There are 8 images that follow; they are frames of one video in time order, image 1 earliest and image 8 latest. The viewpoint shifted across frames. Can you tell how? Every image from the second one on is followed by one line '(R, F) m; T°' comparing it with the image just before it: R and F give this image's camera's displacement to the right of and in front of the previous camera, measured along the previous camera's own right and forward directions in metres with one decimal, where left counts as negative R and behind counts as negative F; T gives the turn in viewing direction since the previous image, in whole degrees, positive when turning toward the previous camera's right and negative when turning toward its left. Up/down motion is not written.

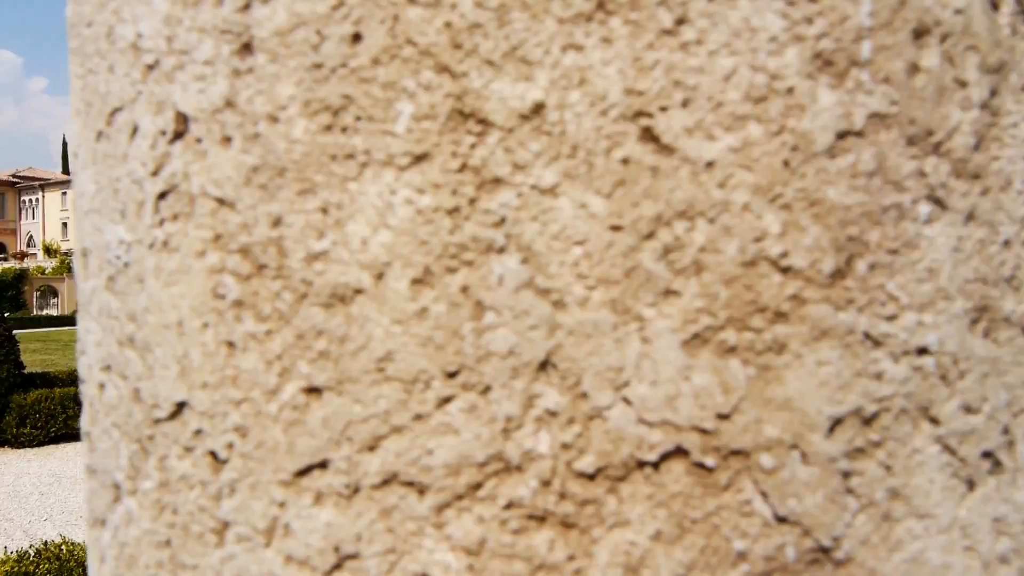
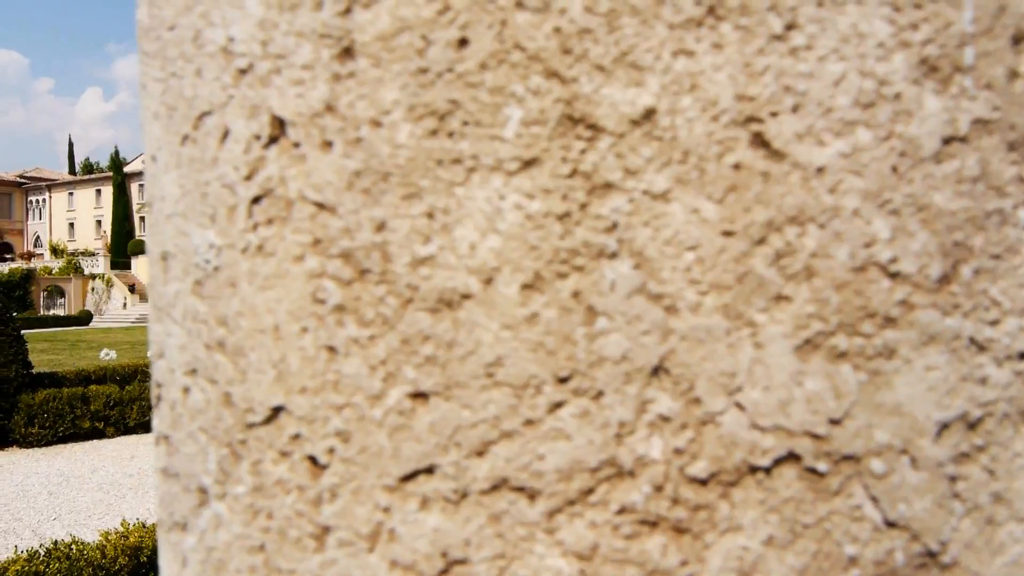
(-0.1, 0.0) m; 0°
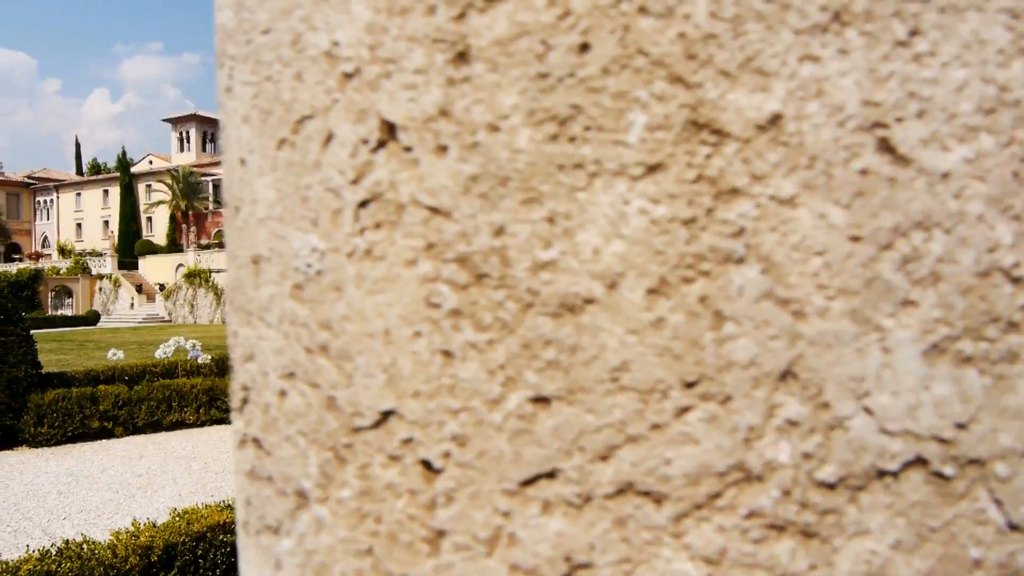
(-0.1, 0.0) m; 0°
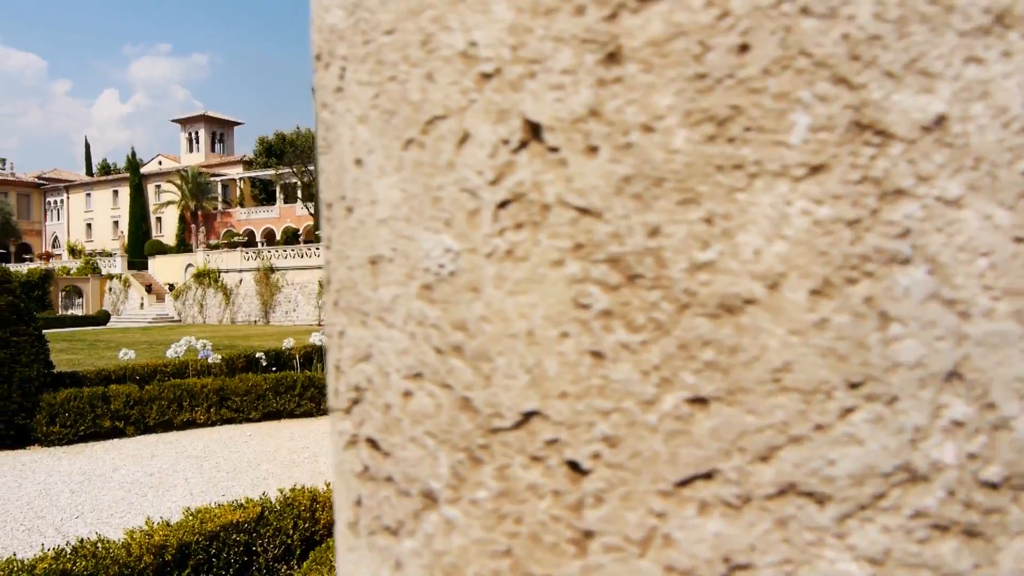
(-0.1, 0.0) m; 0°
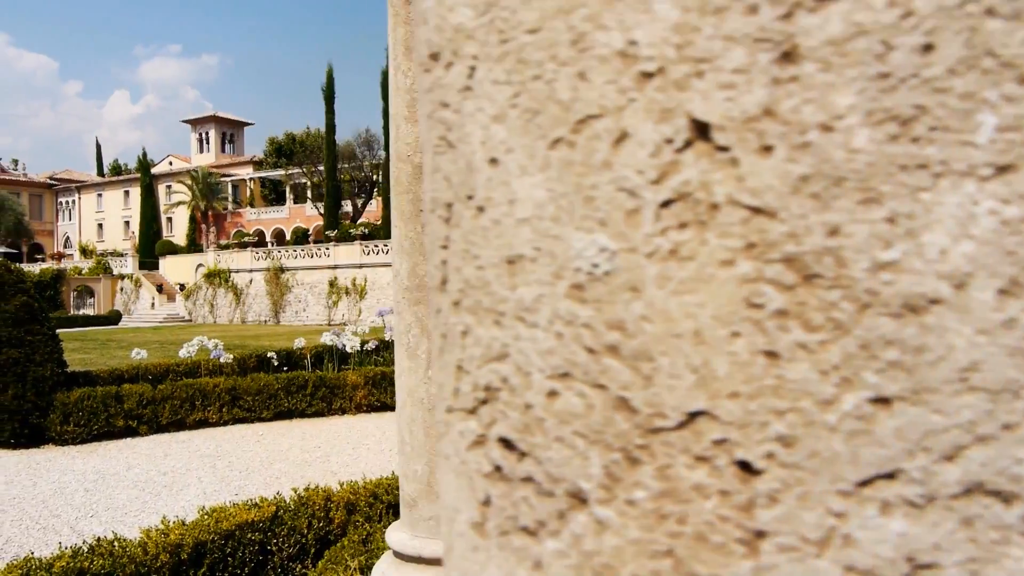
(-0.1, 0.0) m; -1°
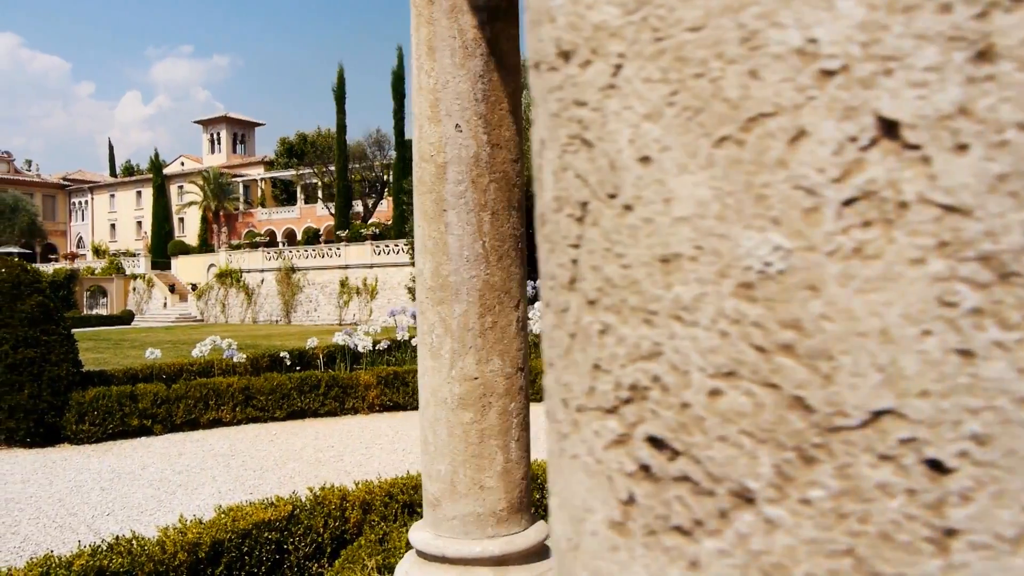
(-0.1, 0.0) m; -1°
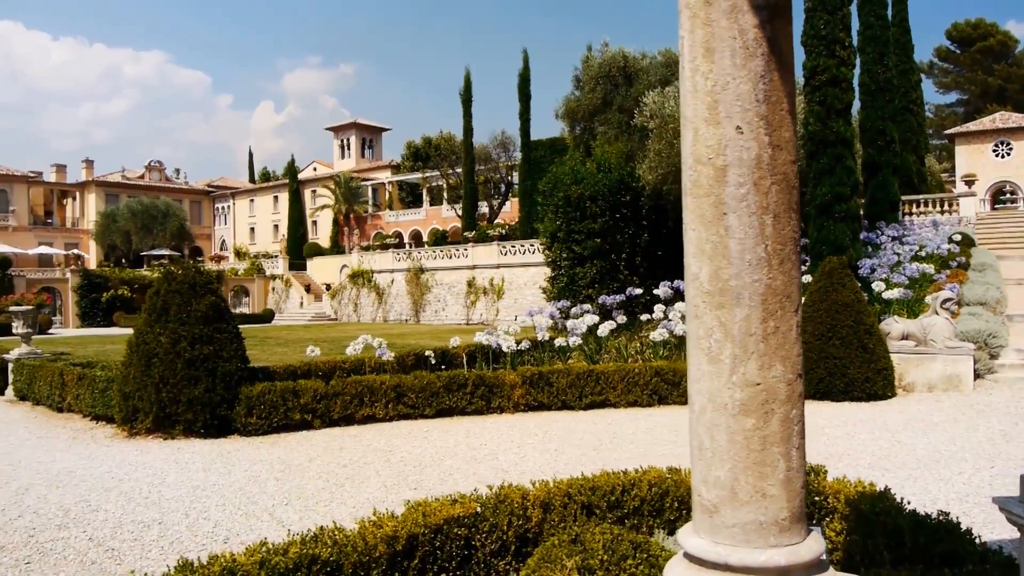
(-1.1, -0.1) m; -8°
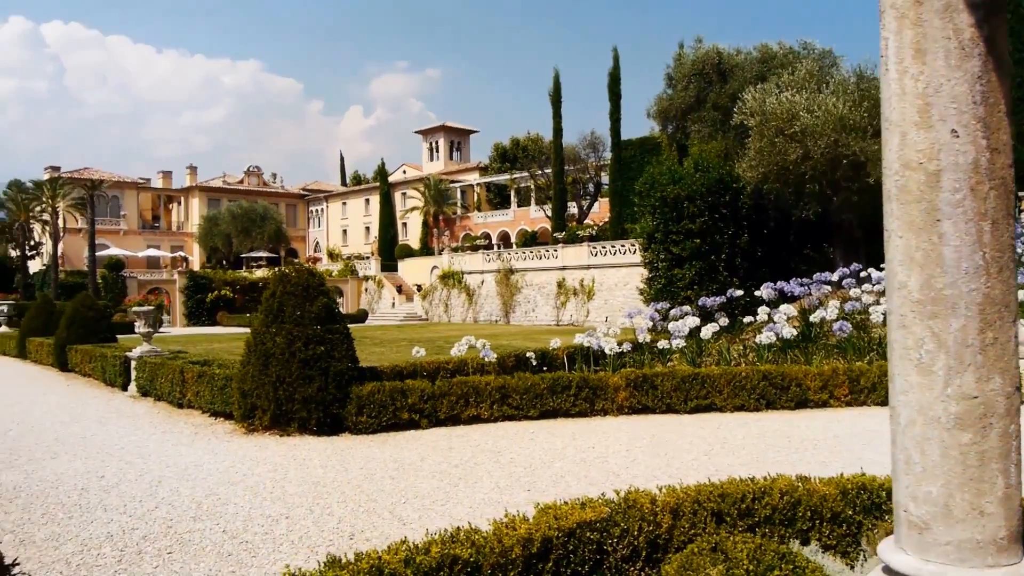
(-0.8, -0.1) m; -6°
